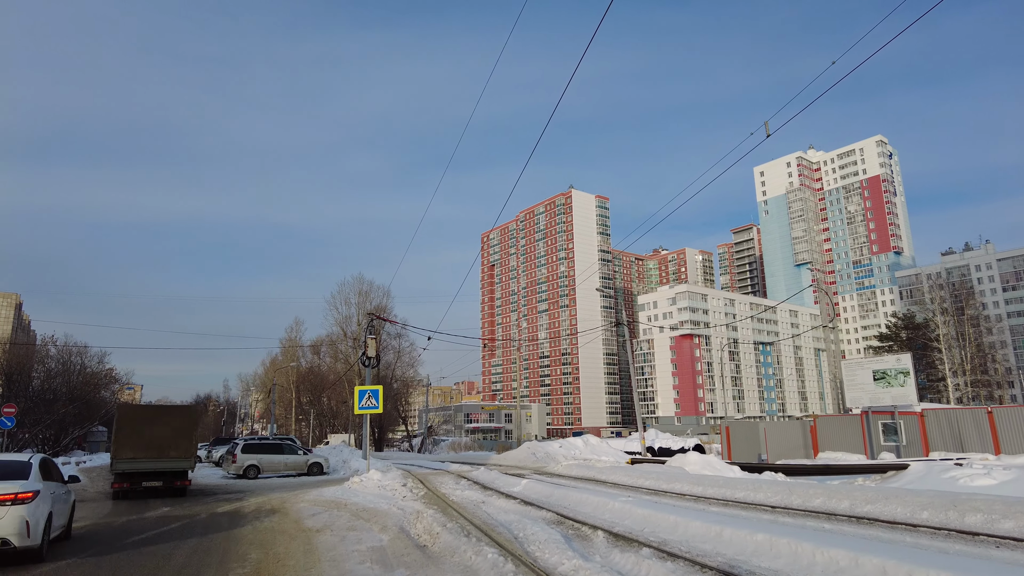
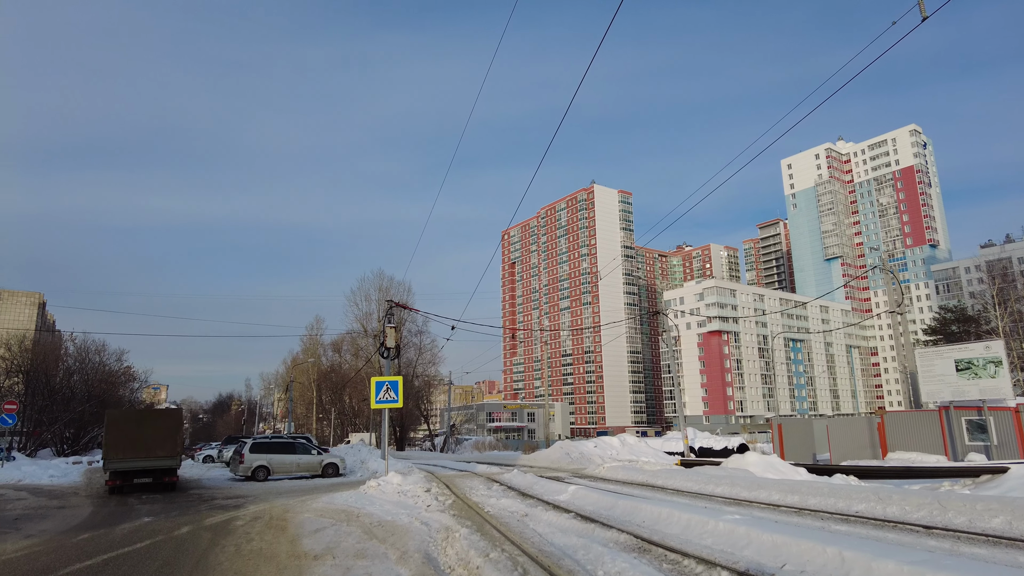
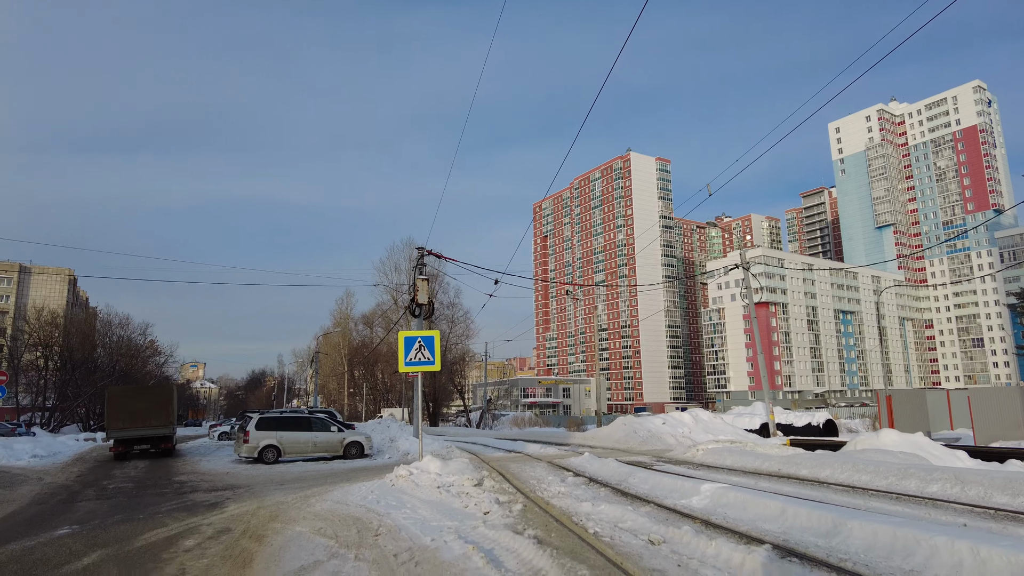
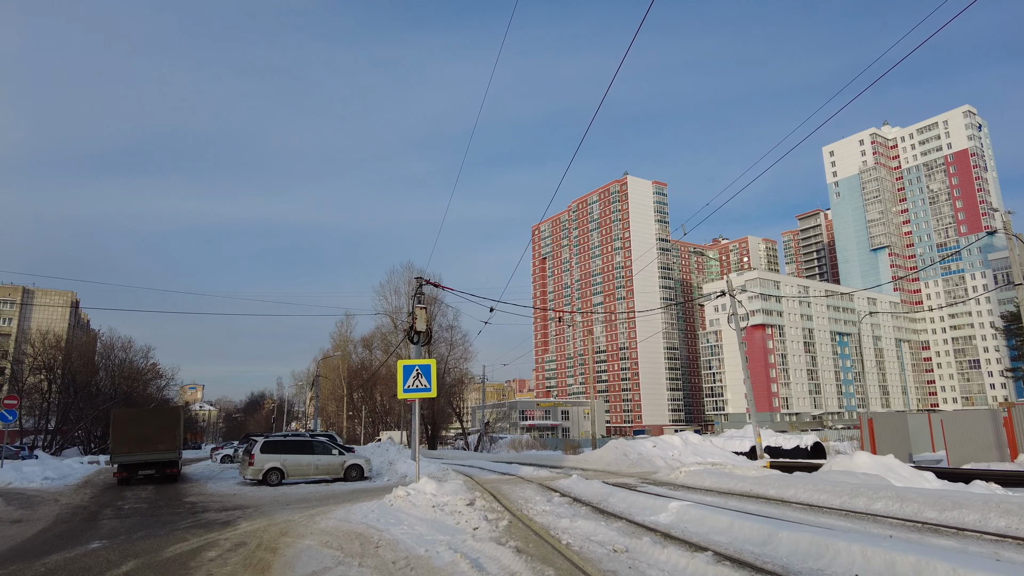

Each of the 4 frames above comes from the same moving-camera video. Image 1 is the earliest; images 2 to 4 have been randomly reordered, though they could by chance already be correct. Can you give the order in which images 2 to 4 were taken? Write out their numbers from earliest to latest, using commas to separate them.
2, 4, 3
